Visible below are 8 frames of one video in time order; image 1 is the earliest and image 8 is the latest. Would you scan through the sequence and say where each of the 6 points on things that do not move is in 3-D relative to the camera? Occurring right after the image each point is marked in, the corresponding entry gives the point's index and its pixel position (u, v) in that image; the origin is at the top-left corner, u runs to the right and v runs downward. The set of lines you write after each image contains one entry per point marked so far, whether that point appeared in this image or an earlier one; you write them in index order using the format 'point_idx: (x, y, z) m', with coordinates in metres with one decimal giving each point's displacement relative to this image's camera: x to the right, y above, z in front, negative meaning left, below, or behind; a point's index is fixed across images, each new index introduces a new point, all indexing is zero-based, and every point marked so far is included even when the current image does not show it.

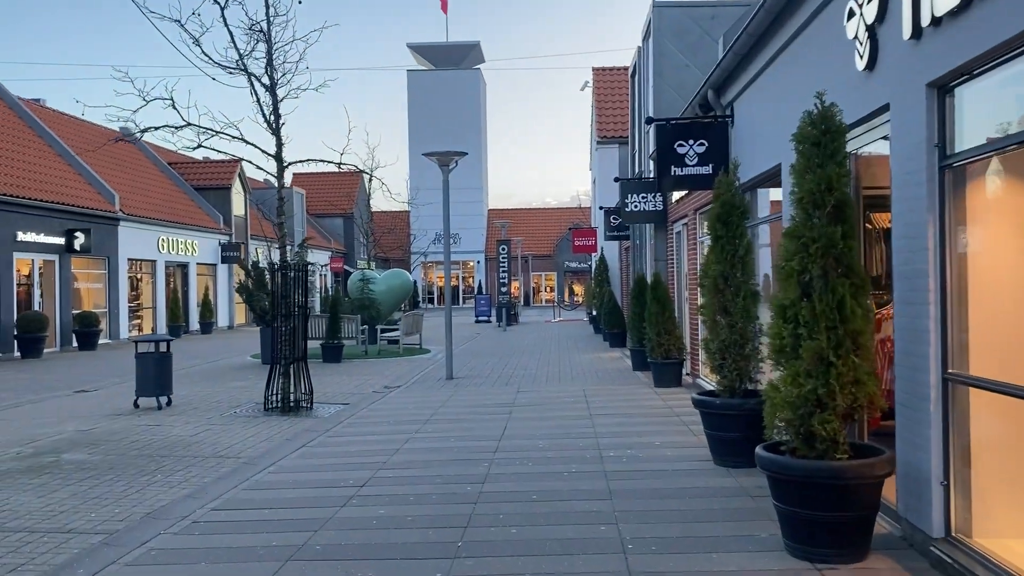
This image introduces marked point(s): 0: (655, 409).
0: (+1.7, -1.5, +10.6) m
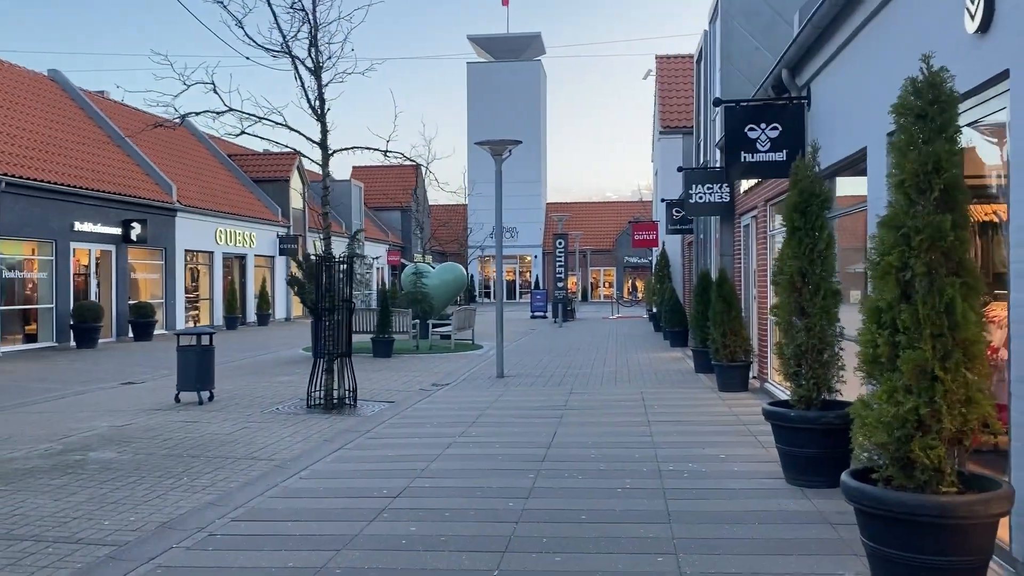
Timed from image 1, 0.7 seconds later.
0: (+2.3, -1.5, +9.8) m
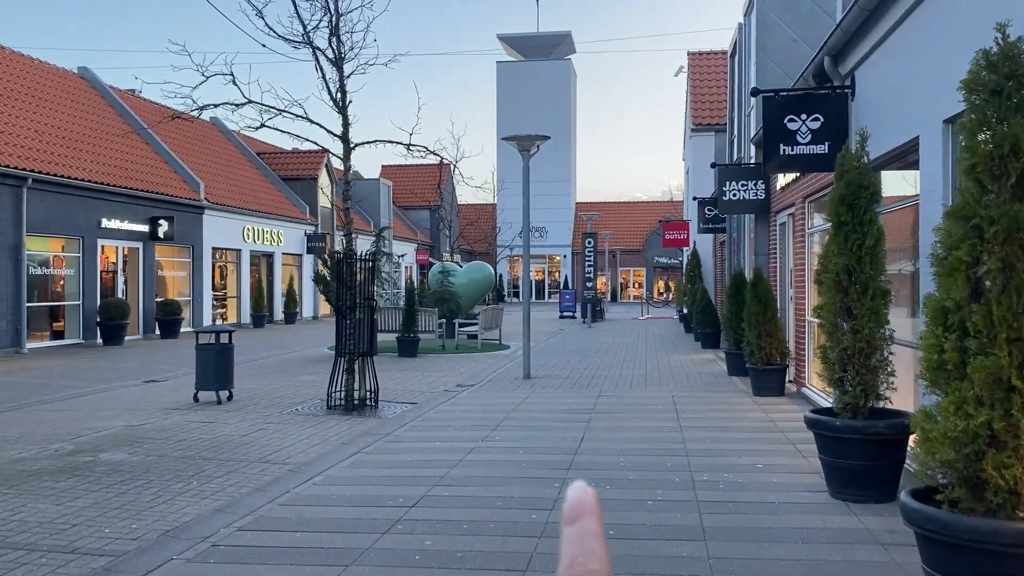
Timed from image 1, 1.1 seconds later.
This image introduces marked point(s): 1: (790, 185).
0: (+2.6, -1.5, +9.3) m
1: (+3.8, +1.4, +11.8) m
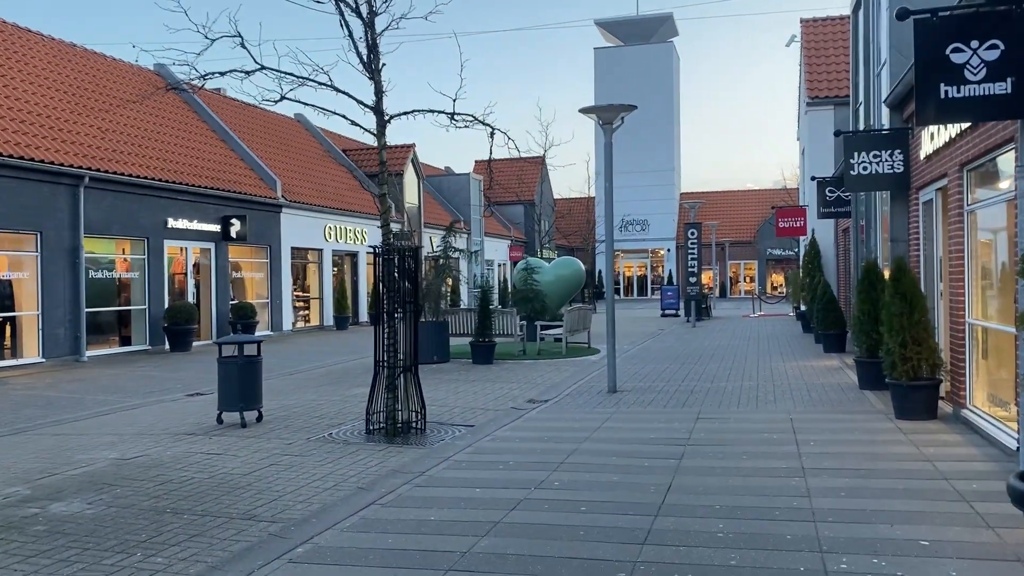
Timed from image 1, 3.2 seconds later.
0: (+3.2, -1.4, +7.0) m
1: (+4.6, +1.5, +9.3) m
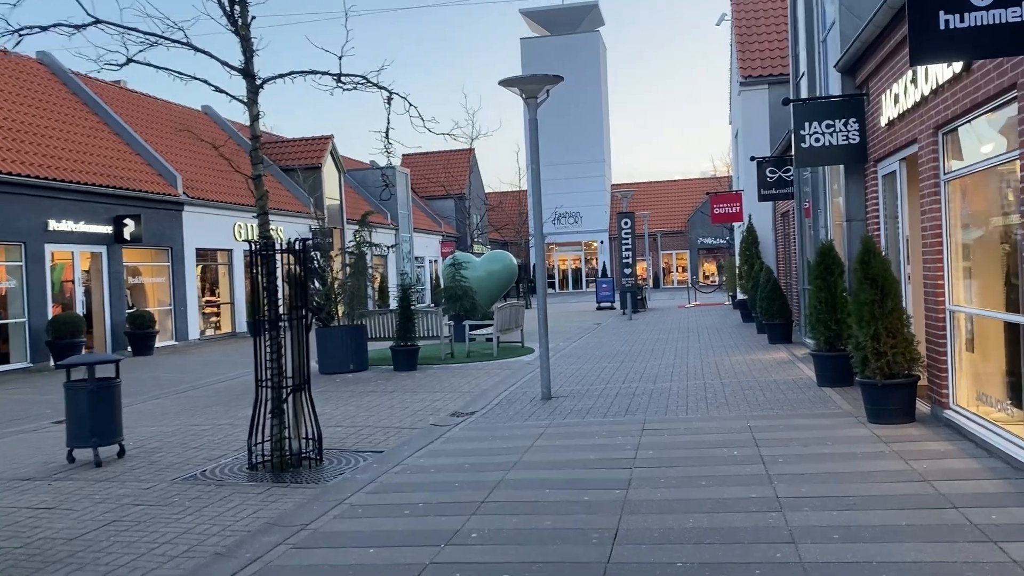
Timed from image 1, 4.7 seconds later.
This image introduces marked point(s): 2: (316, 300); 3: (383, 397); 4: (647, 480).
0: (+2.5, -1.3, +5.7) m
1: (+3.7, +1.6, +8.1) m
2: (-3.3, -0.2, +14.5) m
3: (-1.7, -1.5, +11.6) m
4: (+1.0, -1.4, +6.3) m
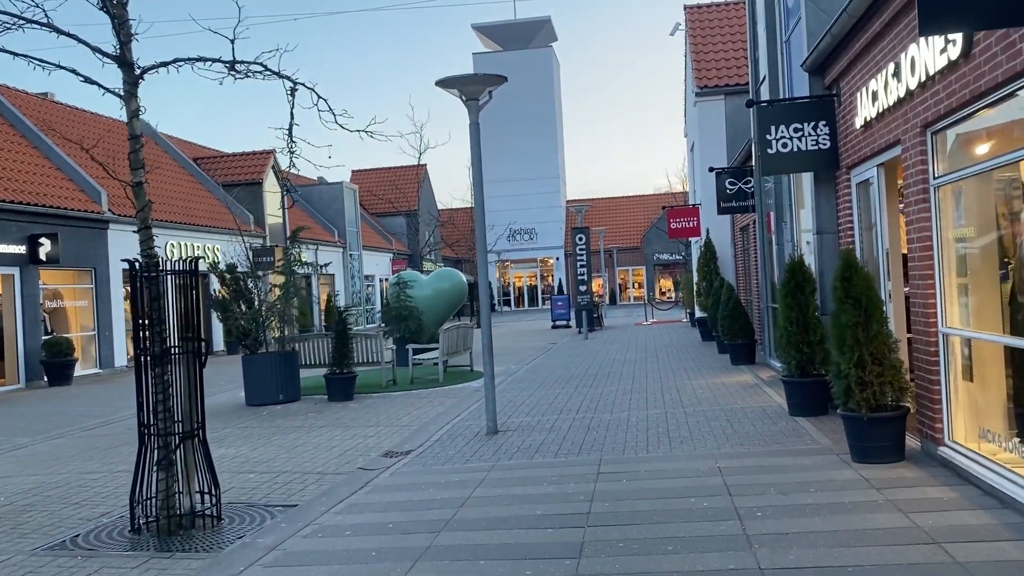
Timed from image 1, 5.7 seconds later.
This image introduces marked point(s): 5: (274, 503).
0: (+2.1, -1.4, +4.8) m
1: (+3.2, +1.5, +7.3) m
2: (-4.2, -0.6, +13.3) m
3: (-2.4, -1.8, +10.4) m
4: (+0.6, -1.5, +5.3) m
5: (-1.9, -1.8, +7.2) m
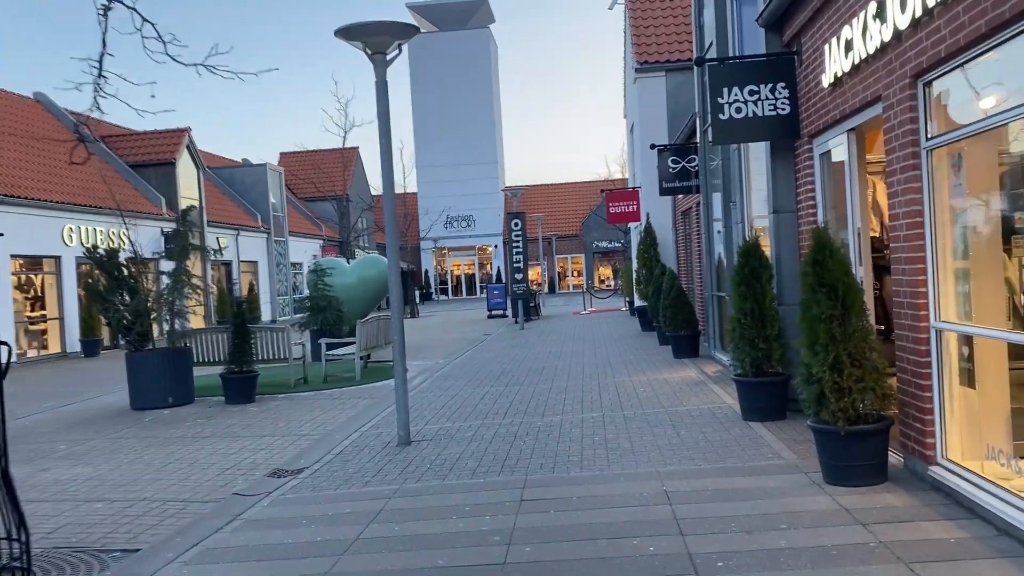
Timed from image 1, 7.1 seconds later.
0: (+1.6, -1.4, +3.6) m
1: (+2.5, +1.6, +6.1) m
2: (-5.2, -0.4, +11.6) m
3: (-3.3, -1.6, +8.9) m
4: (0.0, -1.5, +3.9) m
5: (-2.6, -1.7, +5.7) m
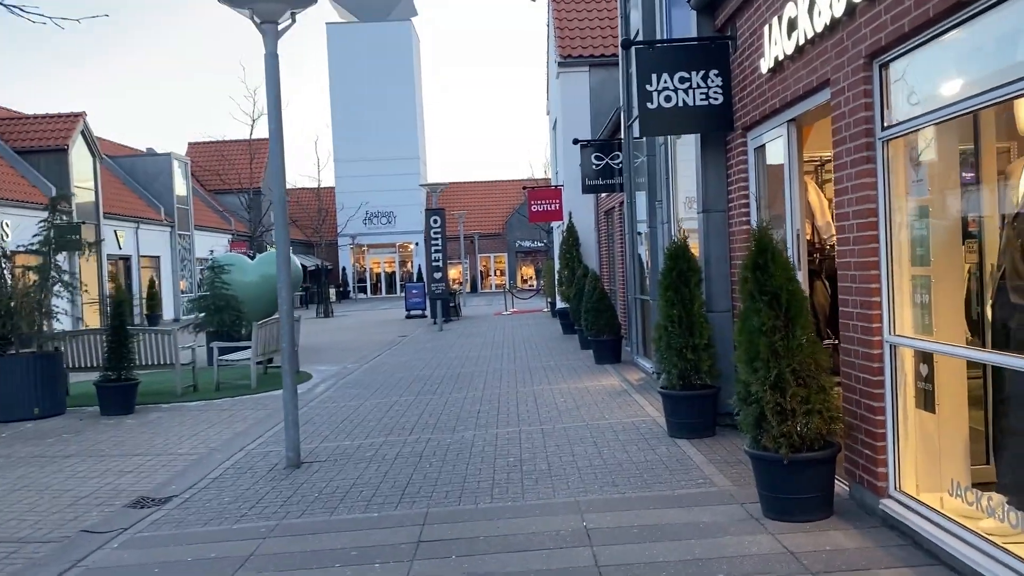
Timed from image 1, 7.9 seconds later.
0: (+1.2, -1.4, +2.9) m
1: (+1.9, +1.5, +5.5) m
2: (-6.3, -0.4, +10.3) m
3: (-4.2, -1.6, +7.8) m
4: (-0.4, -1.5, +3.1) m
5: (-3.2, -1.7, +4.6) m
